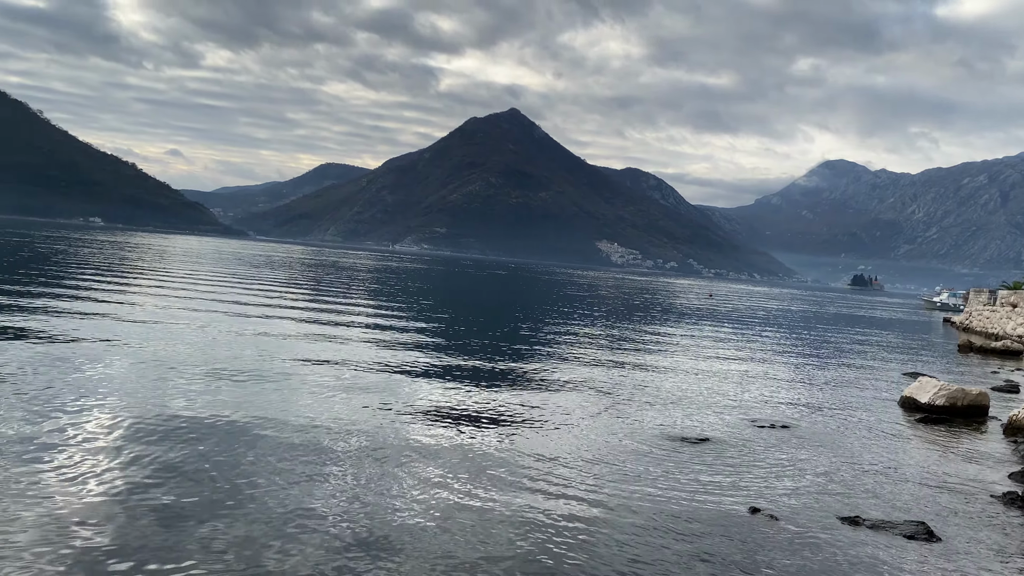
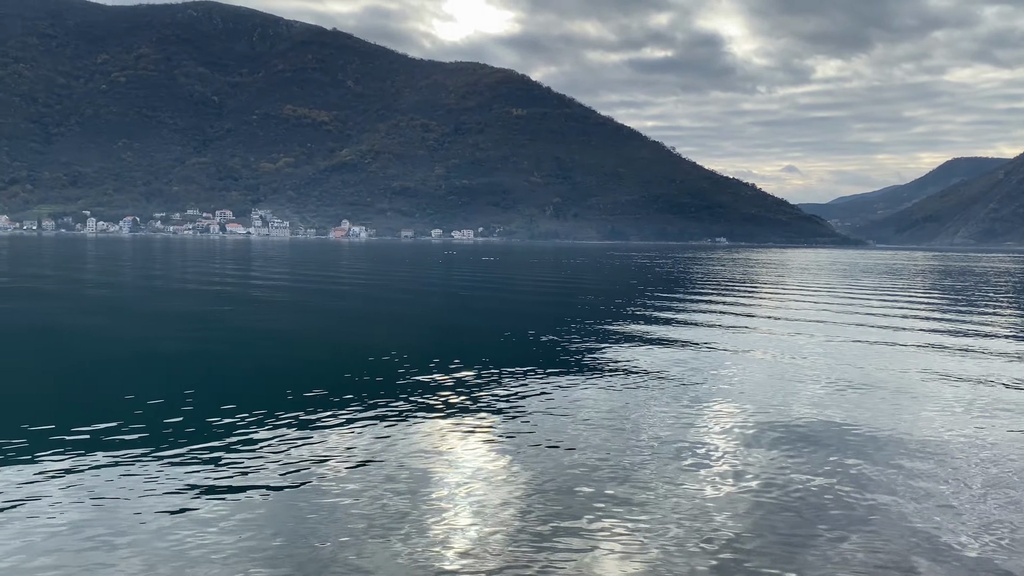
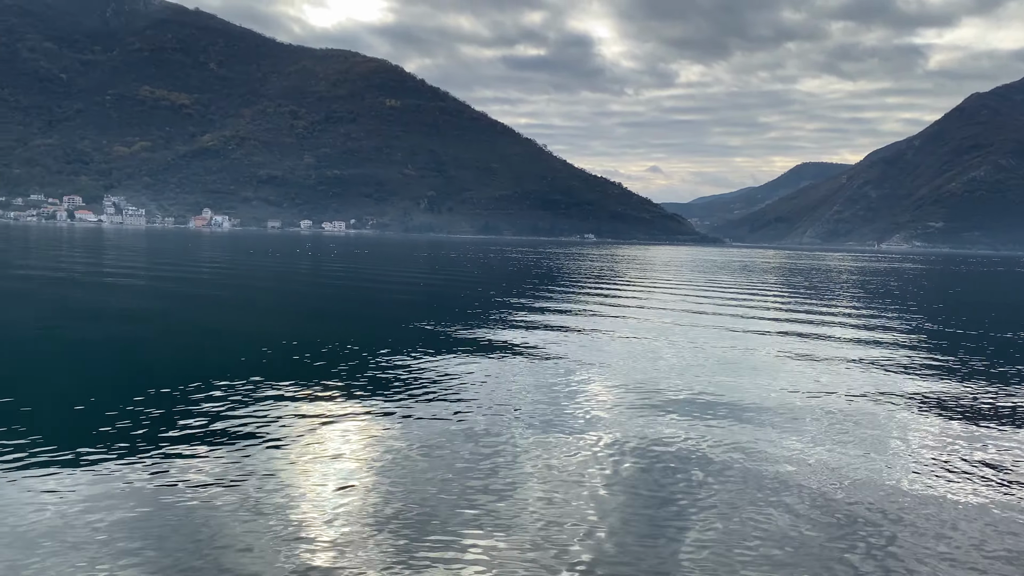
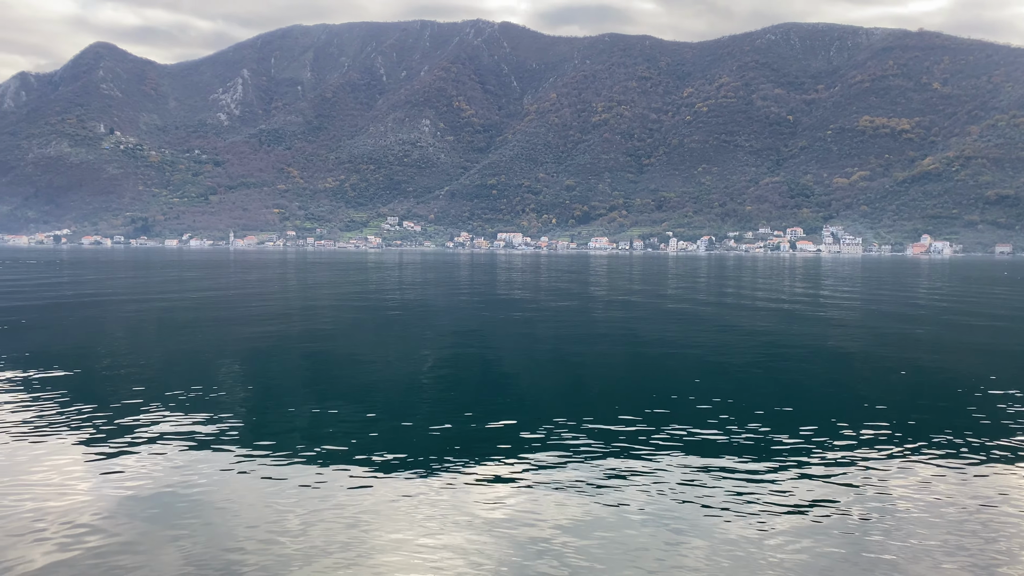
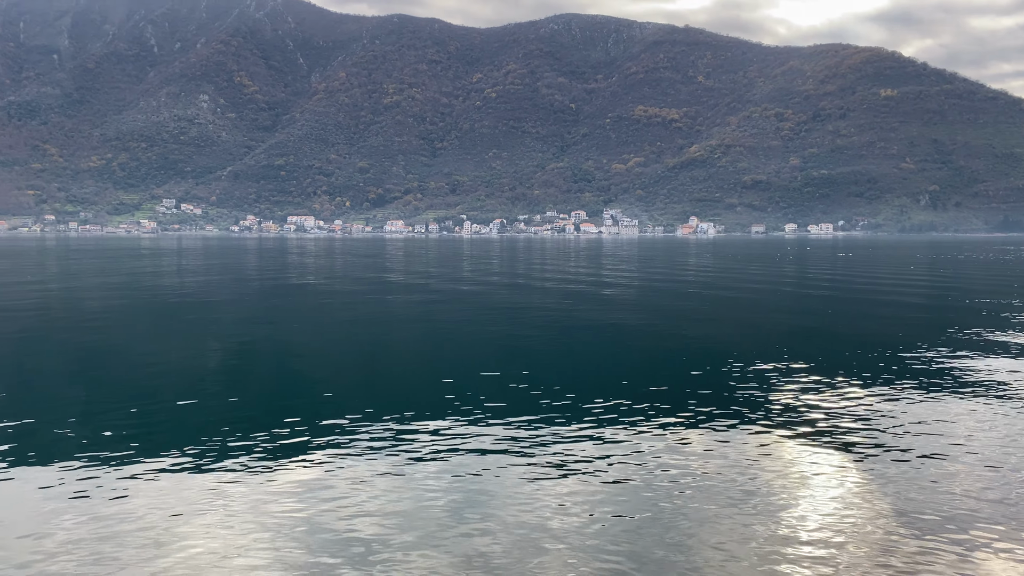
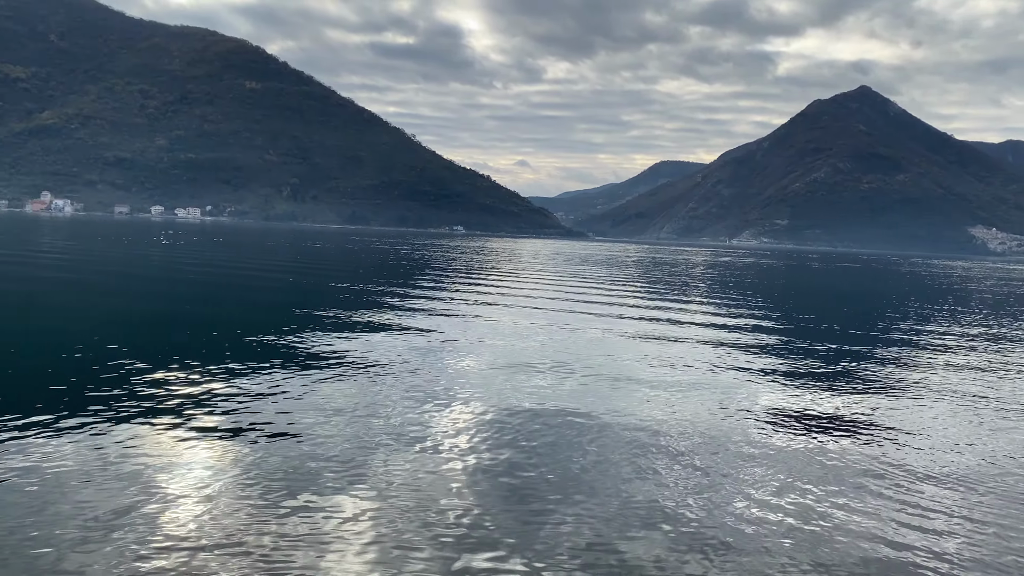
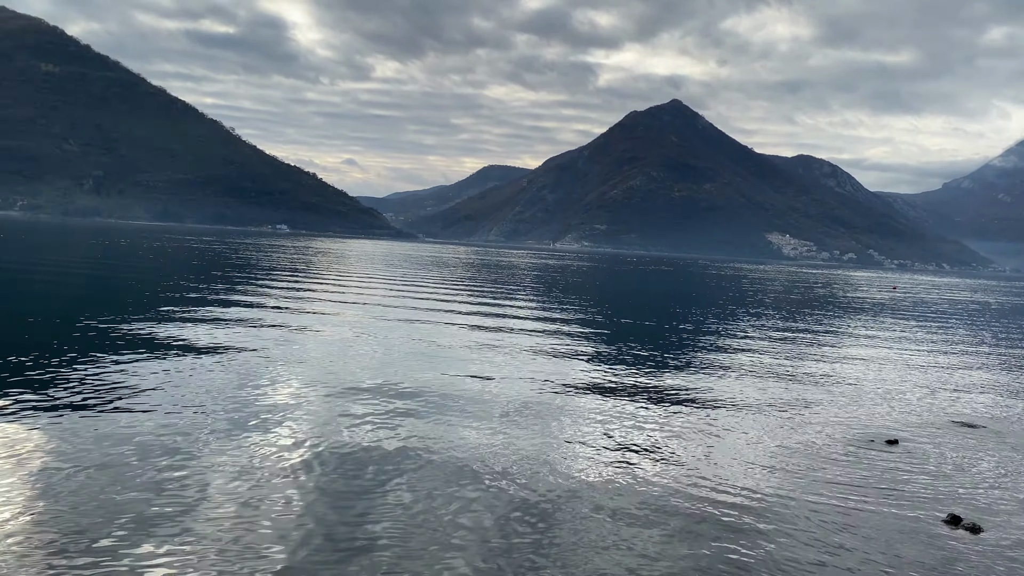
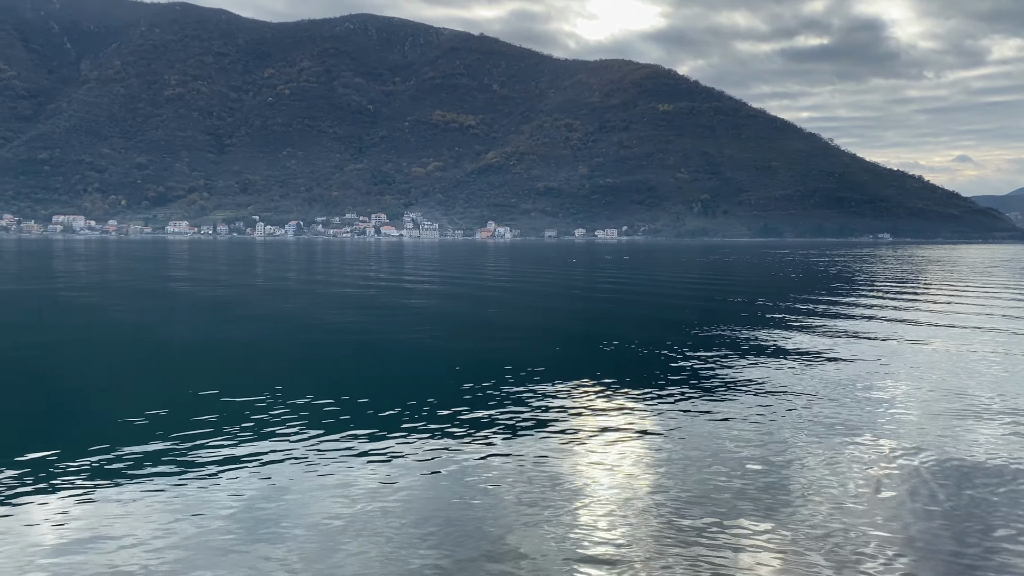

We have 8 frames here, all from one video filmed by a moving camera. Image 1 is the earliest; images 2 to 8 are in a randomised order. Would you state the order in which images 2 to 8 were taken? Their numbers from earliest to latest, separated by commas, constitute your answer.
7, 6, 3, 2, 8, 5, 4
